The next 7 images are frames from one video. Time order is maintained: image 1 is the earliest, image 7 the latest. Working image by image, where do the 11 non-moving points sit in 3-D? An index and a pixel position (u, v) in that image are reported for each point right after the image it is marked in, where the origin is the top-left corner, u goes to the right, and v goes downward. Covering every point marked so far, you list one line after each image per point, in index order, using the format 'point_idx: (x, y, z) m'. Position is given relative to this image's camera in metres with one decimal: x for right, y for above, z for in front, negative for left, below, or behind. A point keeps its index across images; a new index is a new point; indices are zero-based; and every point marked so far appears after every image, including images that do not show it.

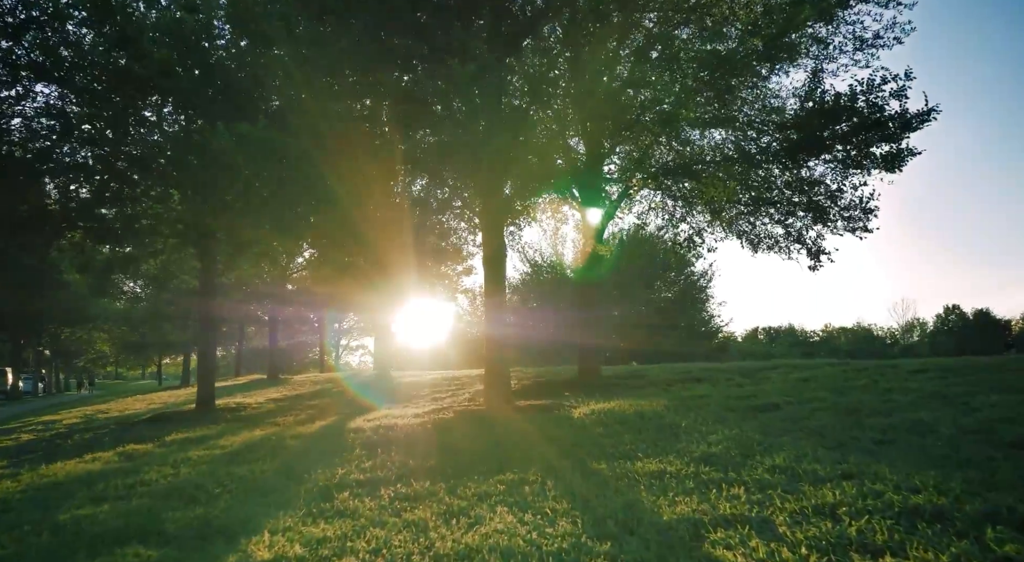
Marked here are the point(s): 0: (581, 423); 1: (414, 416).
0: (+1.1, -2.4, +11.2) m
1: (-2.0, -2.8, +13.8) m
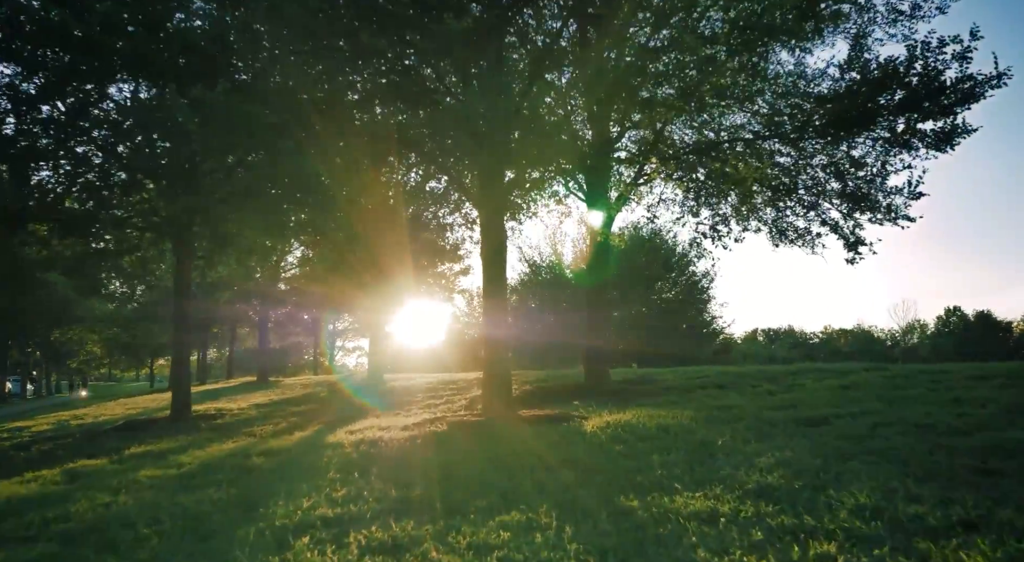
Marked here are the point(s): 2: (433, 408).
0: (+1.2, -2.2, +9.6) m
1: (-2.0, -2.6, +12.1) m
2: (-2.1, -3.5, +18.3) m
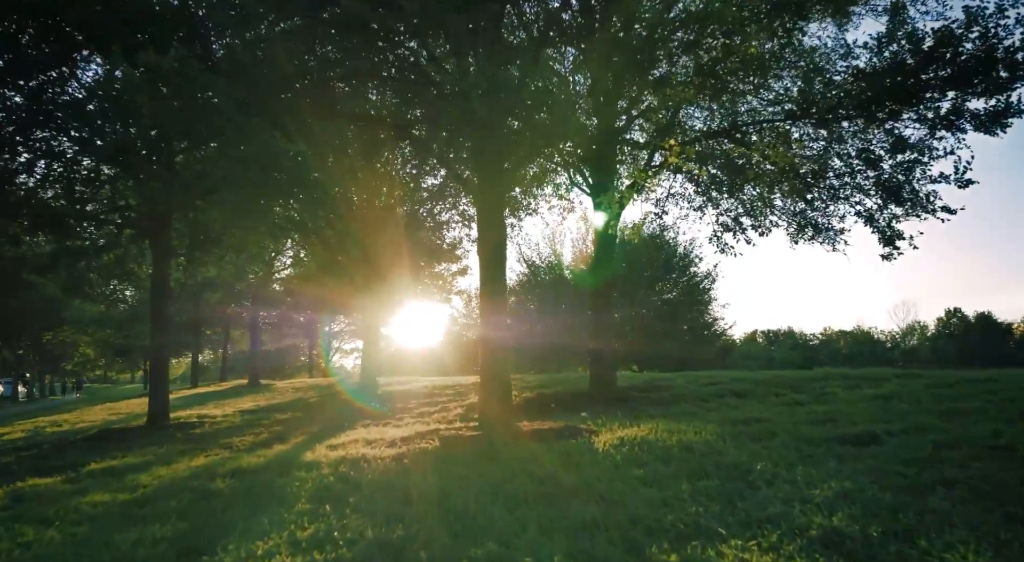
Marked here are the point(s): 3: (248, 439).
0: (+1.2, -2.2, +8.3) m
1: (-2.0, -2.6, +10.8) m
2: (-2.1, -3.4, +17.0) m
3: (-6.1, -3.6, +15.6) m
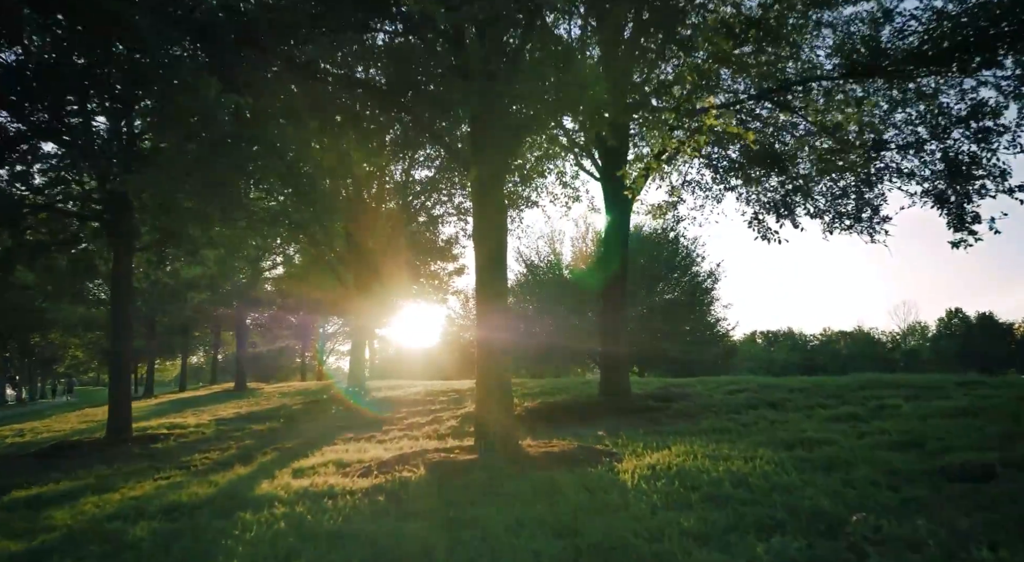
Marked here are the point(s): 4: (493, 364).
0: (+1.2, -2.1, +6.4) m
1: (-1.9, -2.5, +8.9) m
2: (-2.1, -3.3, +15.1) m
3: (-6.1, -3.5, +13.6) m
4: (-0.3, -1.3, +11.0) m
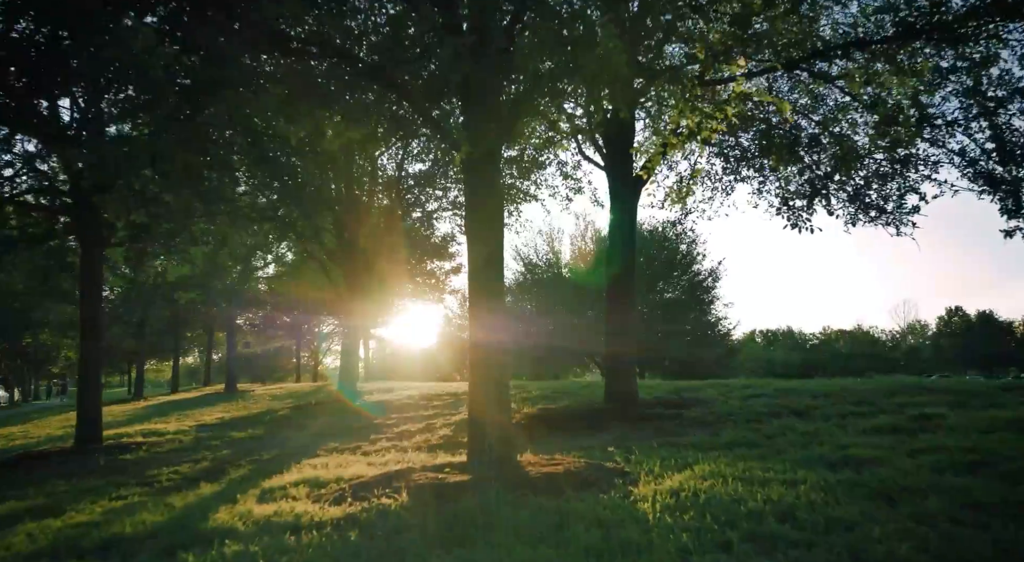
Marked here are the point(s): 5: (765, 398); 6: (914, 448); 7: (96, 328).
0: (+1.2, -2.0, +5.2) m
1: (-1.9, -2.4, +7.7) m
2: (-2.2, -3.3, +13.9) m
3: (-6.1, -3.5, +12.5) m
4: (-0.3, -1.3, +9.8) m
5: (+5.0, -2.3, +13.6) m
6: (+4.6, -1.9, +7.7) m
7: (-10.7, -1.2, +17.5) m
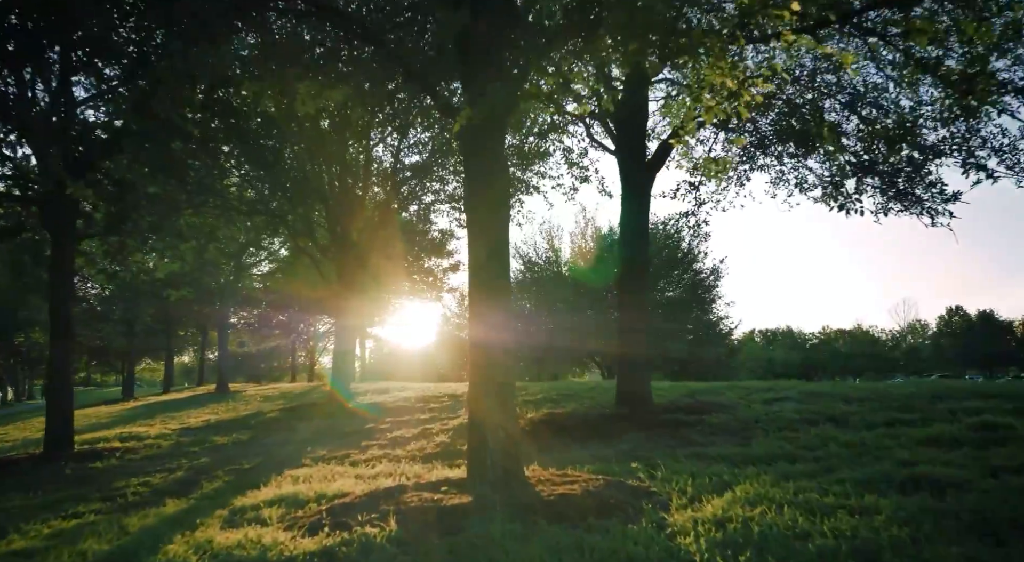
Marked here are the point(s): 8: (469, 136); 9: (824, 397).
0: (+1.3, -1.9, +4.1) m
1: (-1.9, -2.3, +6.6) m
2: (-2.1, -3.1, +12.7) m
3: (-6.0, -3.3, +11.3) m
4: (-0.3, -1.2, +8.6) m
5: (+5.1, -2.2, +12.4) m
6: (+4.7, -1.8, +6.5) m
7: (-10.7, -1.1, +16.3) m
8: (-0.5, +1.7, +7.9) m
9: (+5.9, -2.2, +12.8) m
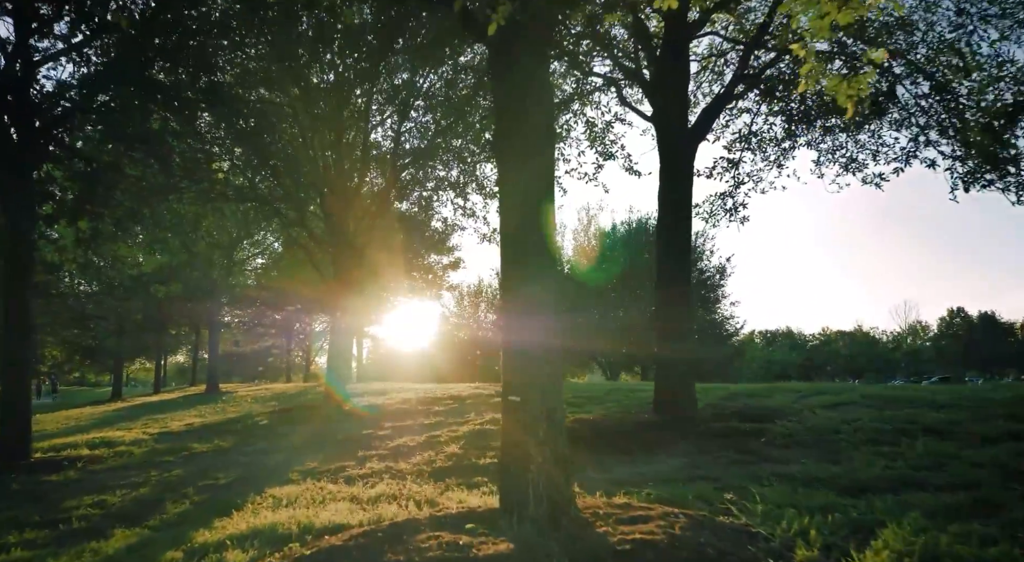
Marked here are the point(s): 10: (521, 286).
0: (+1.7, -1.6, +2.3) m
1: (-1.5, -2.0, +4.7) m
2: (-1.7, -2.9, +10.9) m
3: (-5.7, -3.1, +9.4) m
4: (+0.1, -0.9, +6.8) m
5: (+5.5, -2.0, +10.6) m
6: (+5.1, -1.5, +4.7) m
7: (-10.3, -0.8, +14.4) m
8: (-0.1, +1.9, +6.1) m
9: (+6.2, -1.9, +11.0) m
10: (0.0, +0.2, +7.2) m
